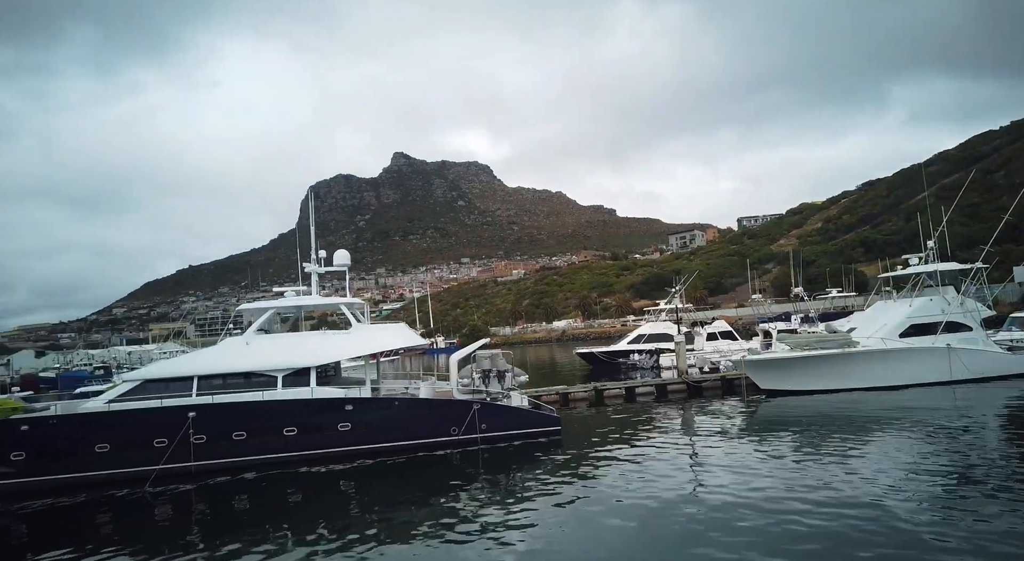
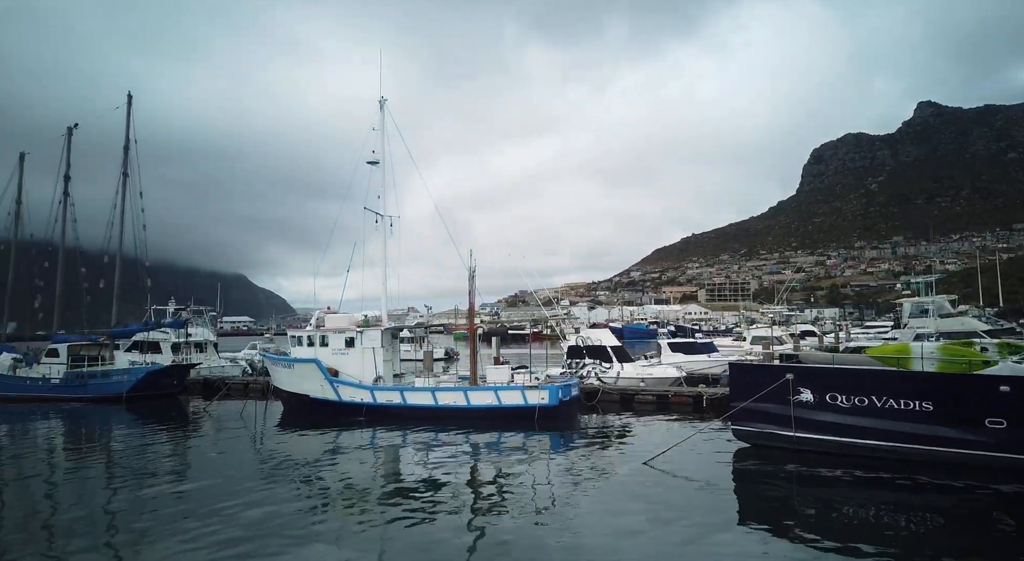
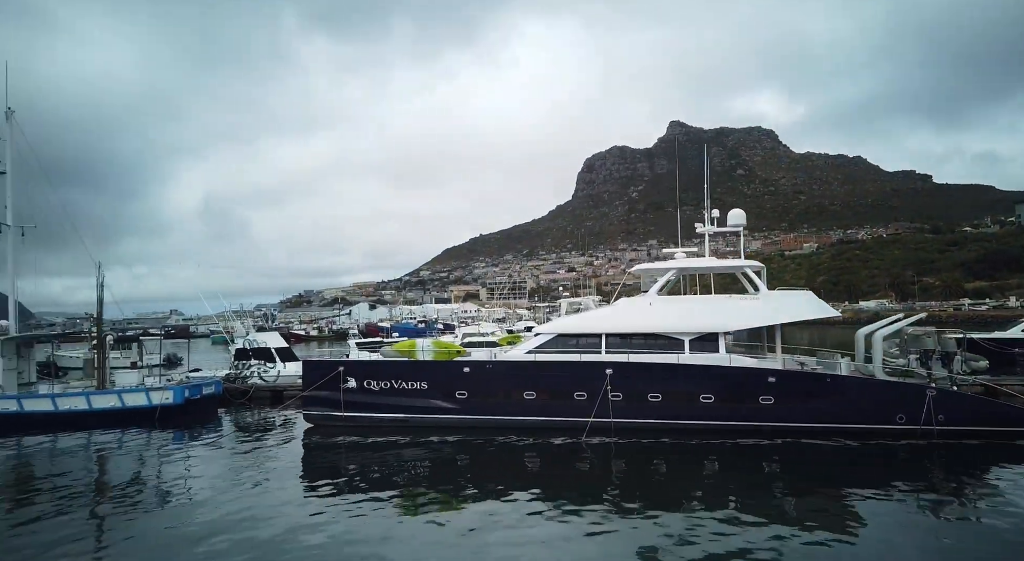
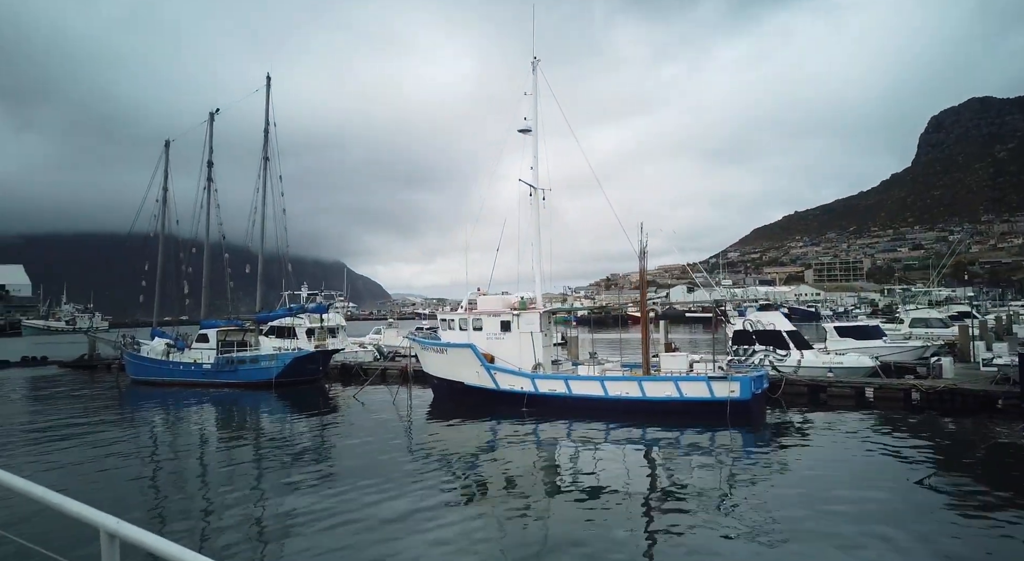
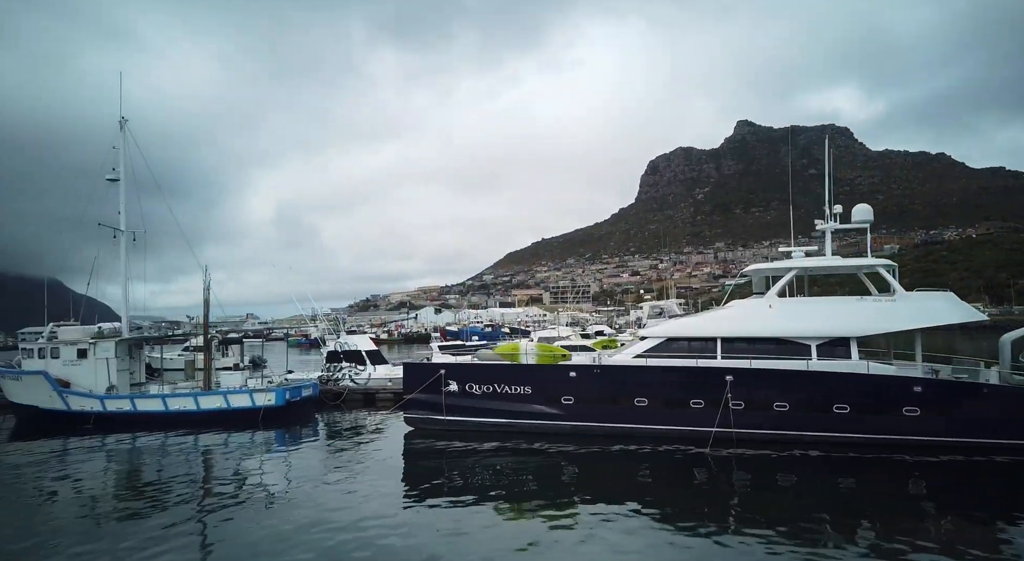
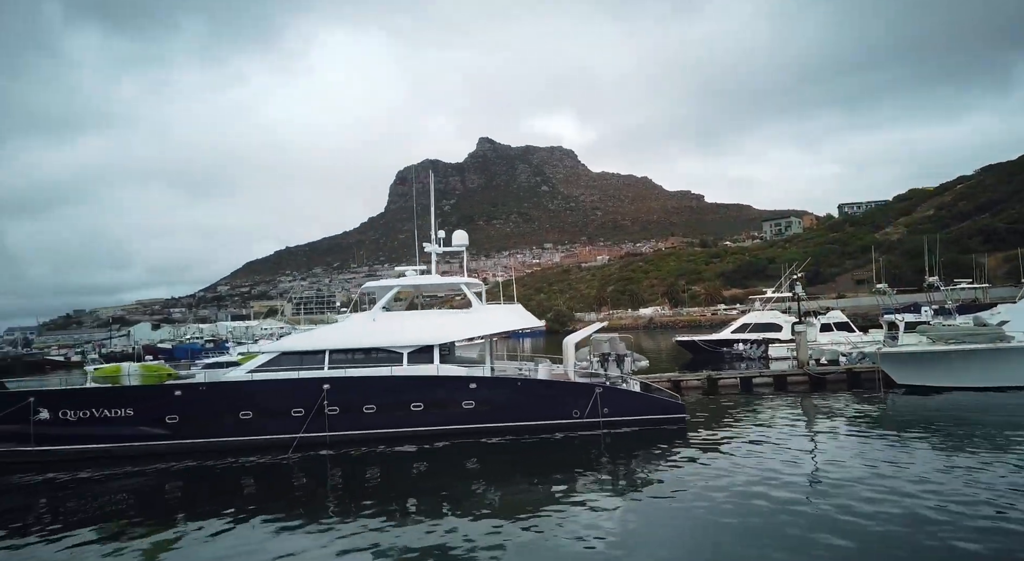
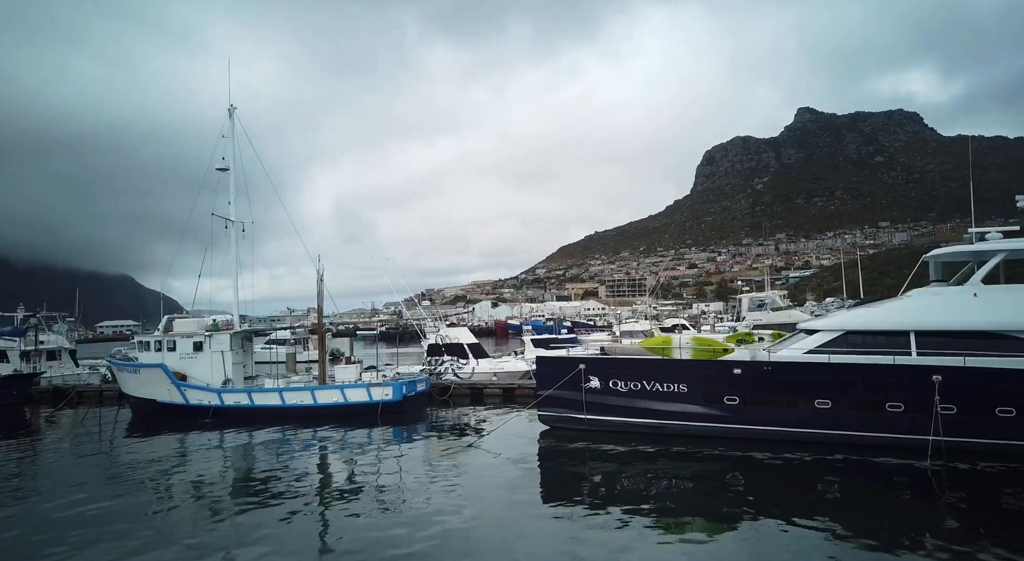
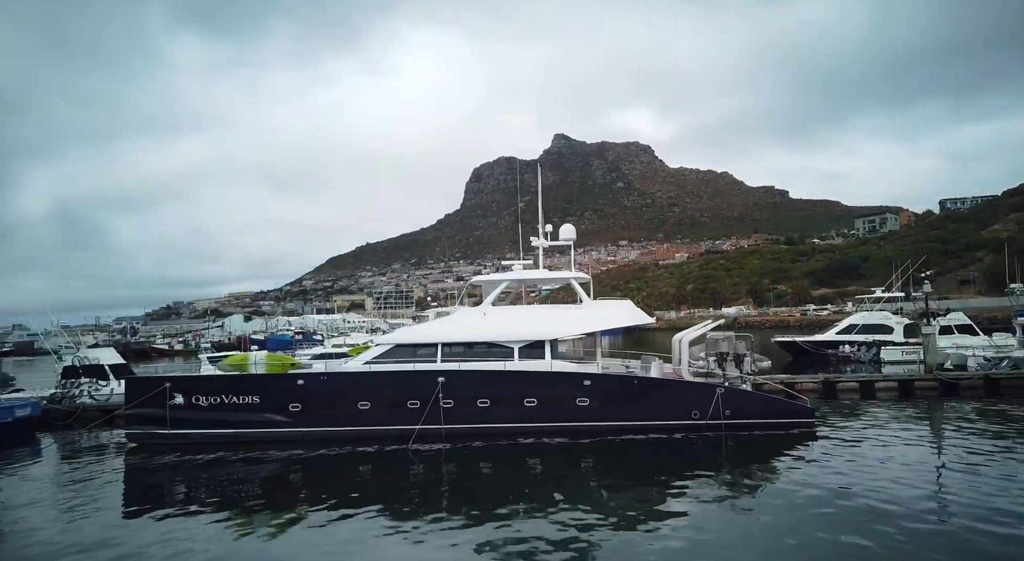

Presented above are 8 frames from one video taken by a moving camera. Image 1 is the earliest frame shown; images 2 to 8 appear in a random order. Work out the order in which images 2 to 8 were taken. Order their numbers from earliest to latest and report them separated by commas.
6, 8, 3, 5, 7, 2, 4
